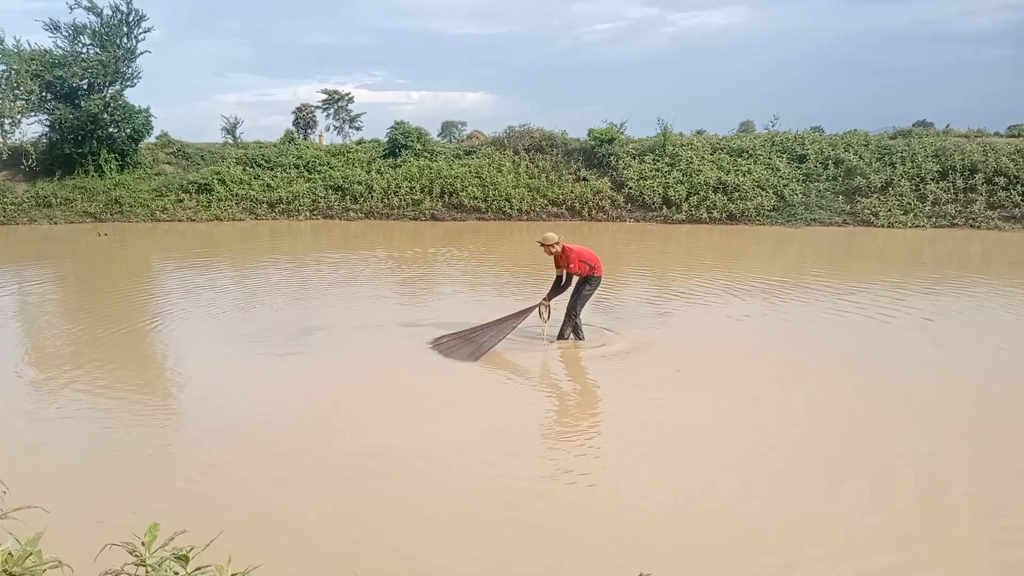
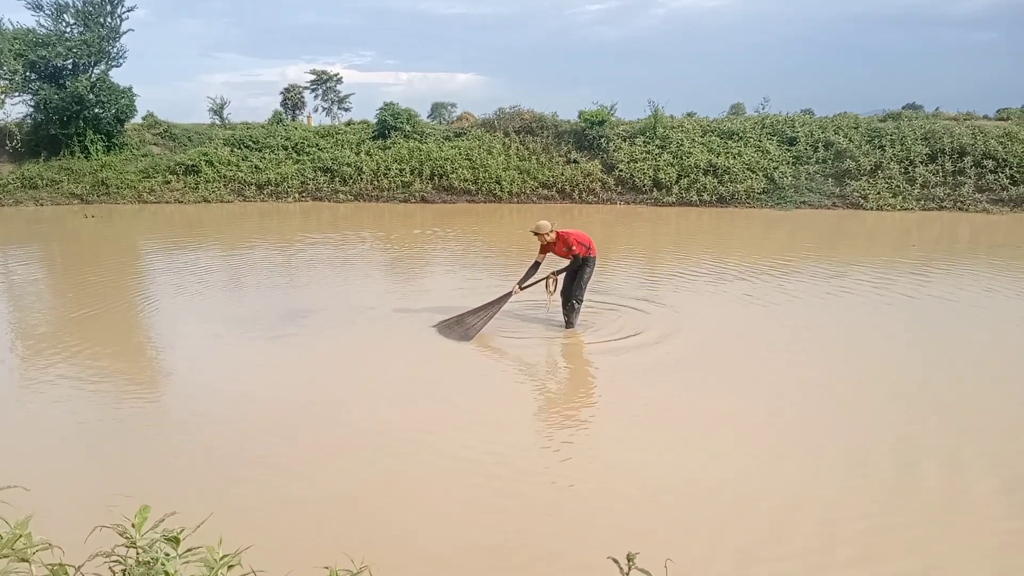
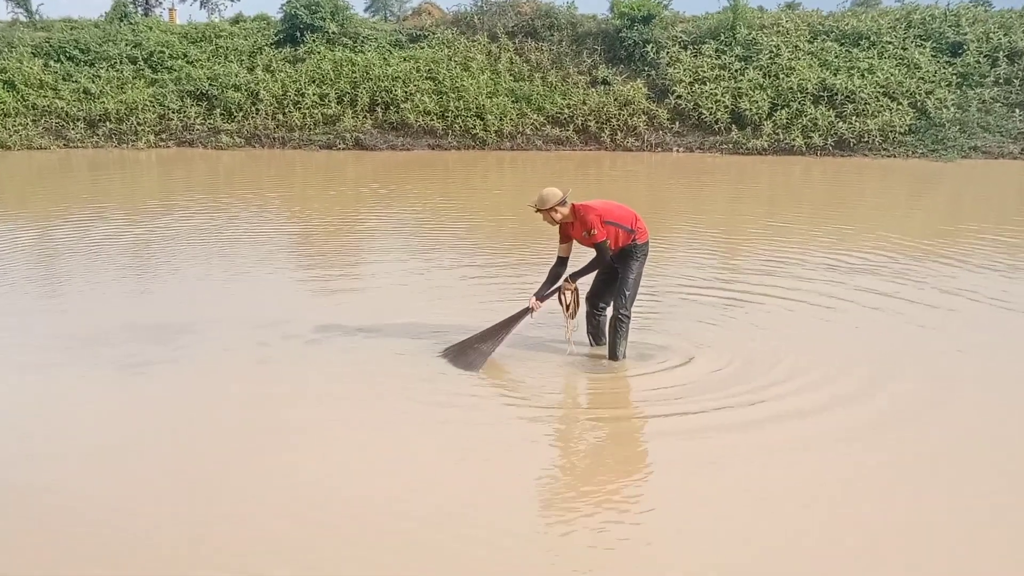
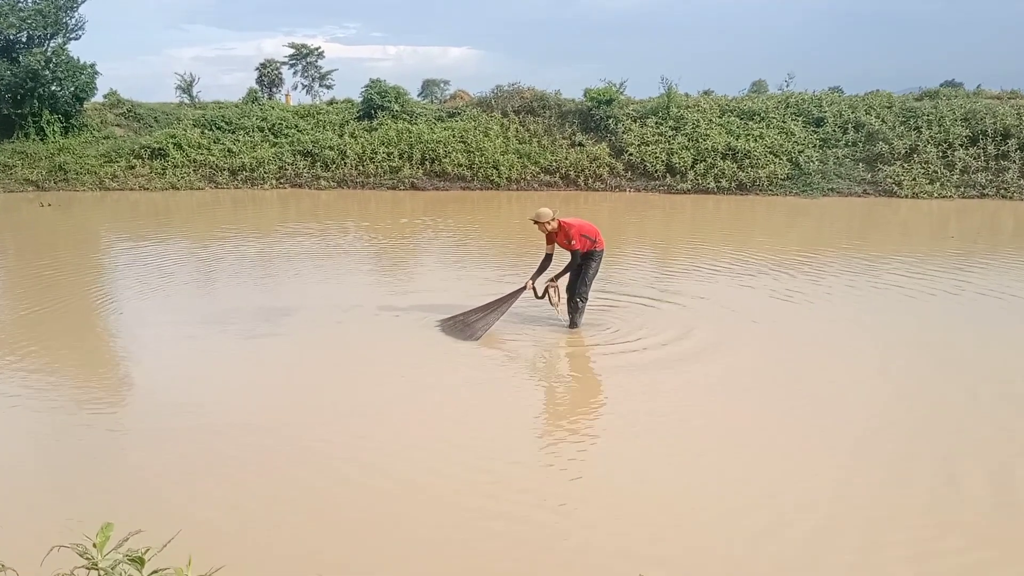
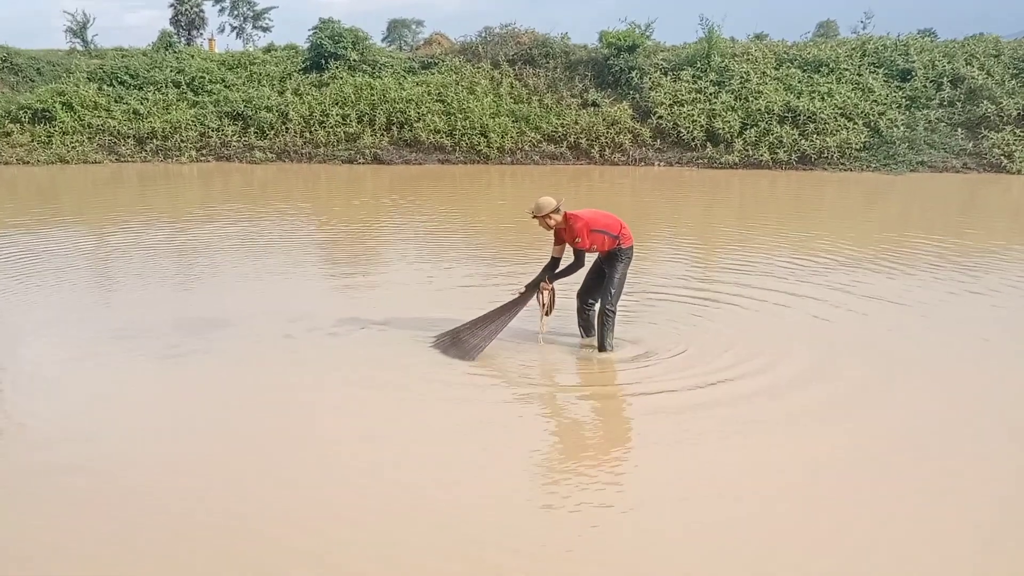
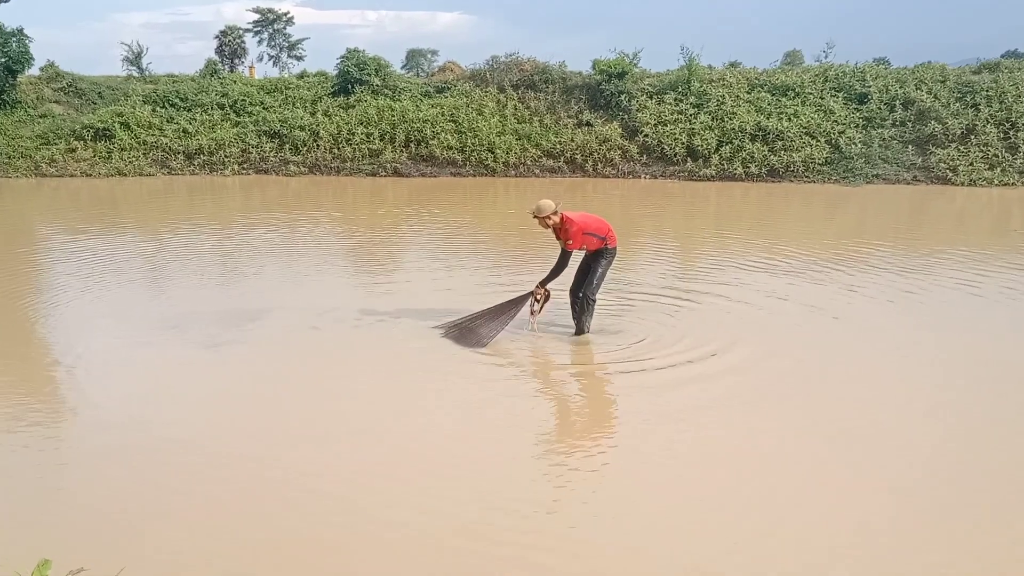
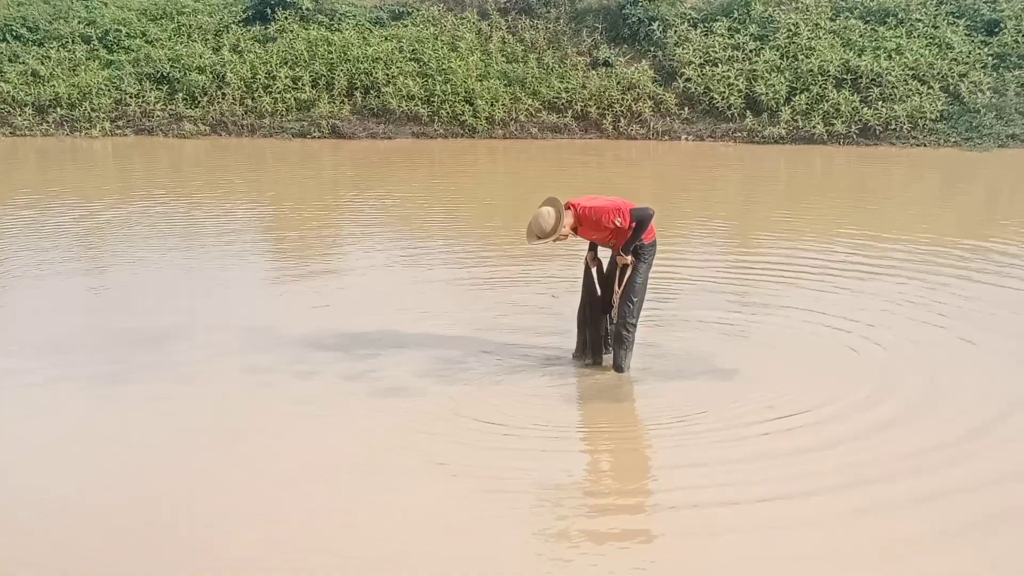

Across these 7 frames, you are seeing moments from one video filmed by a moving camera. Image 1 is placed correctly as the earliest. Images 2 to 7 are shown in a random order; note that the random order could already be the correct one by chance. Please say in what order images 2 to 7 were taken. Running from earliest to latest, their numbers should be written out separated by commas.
2, 4, 6, 5, 3, 7
